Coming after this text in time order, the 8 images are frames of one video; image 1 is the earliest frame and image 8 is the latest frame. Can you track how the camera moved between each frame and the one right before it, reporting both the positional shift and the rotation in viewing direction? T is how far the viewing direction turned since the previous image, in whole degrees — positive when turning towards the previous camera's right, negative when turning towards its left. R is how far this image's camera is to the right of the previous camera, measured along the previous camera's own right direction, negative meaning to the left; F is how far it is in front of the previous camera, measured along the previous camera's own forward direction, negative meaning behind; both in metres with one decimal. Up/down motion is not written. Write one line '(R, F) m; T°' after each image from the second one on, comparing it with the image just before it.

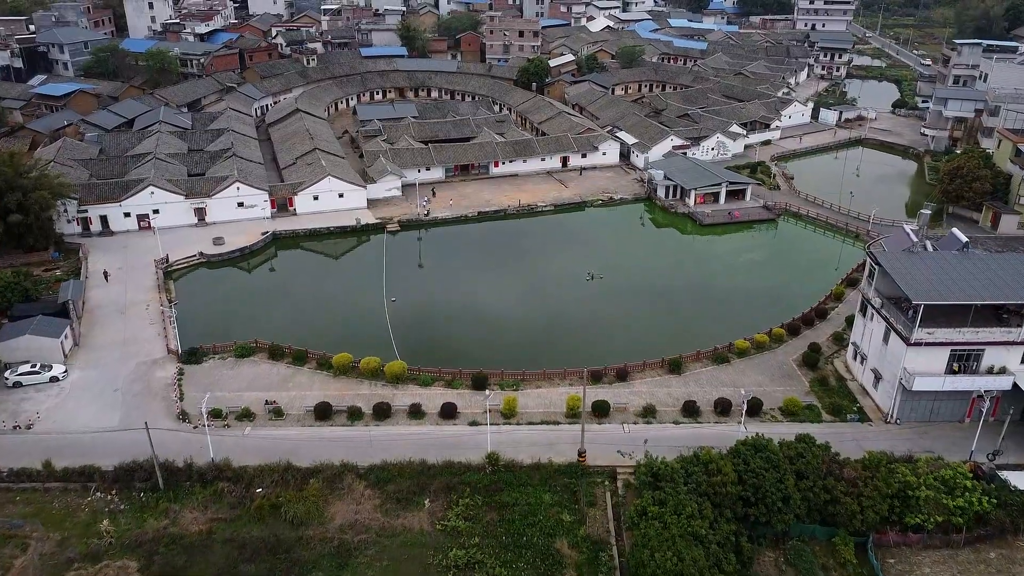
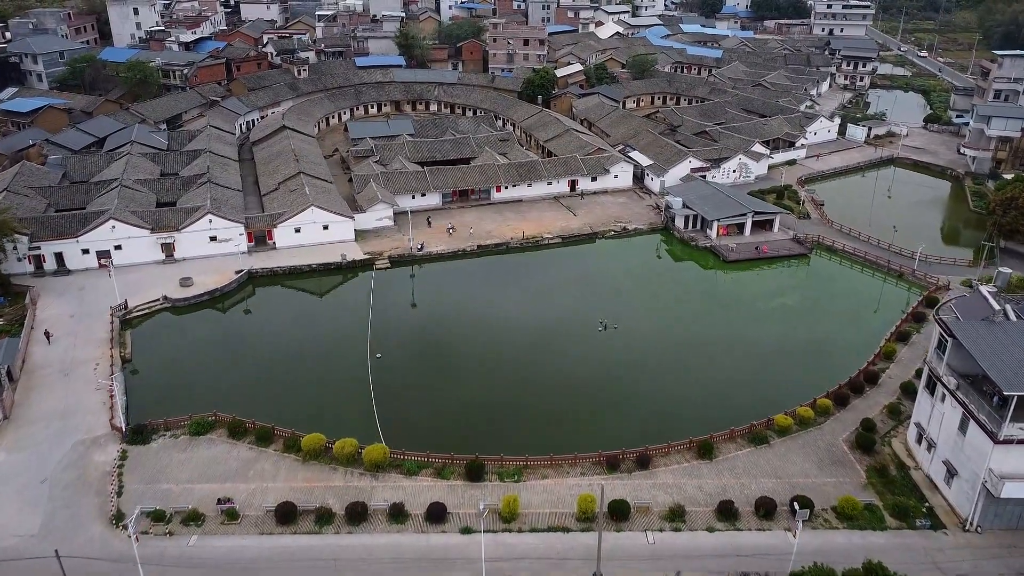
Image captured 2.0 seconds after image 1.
(+0.1, +3.4) m; 0°
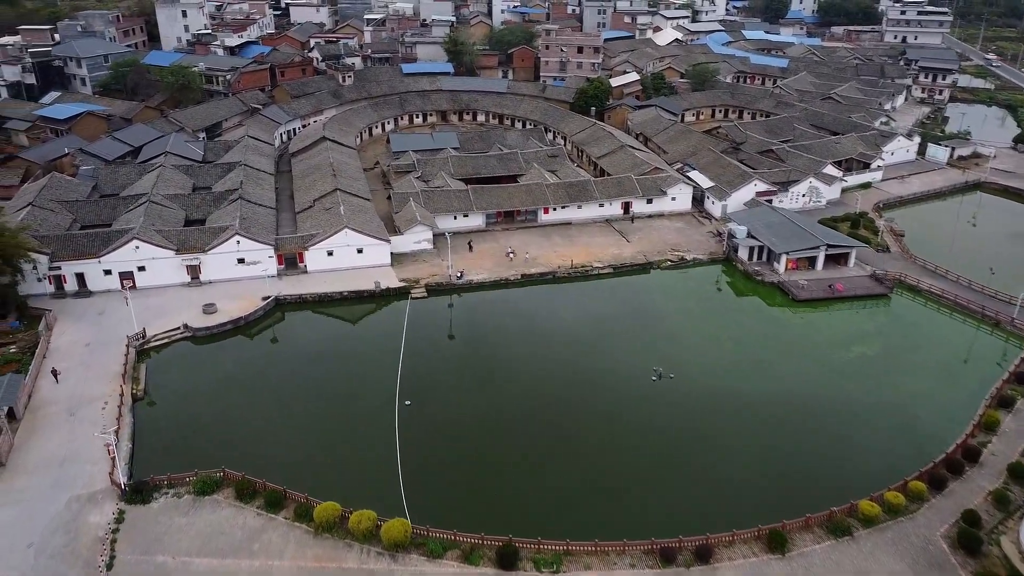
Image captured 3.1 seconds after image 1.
(0.0, +2.4) m; -3°
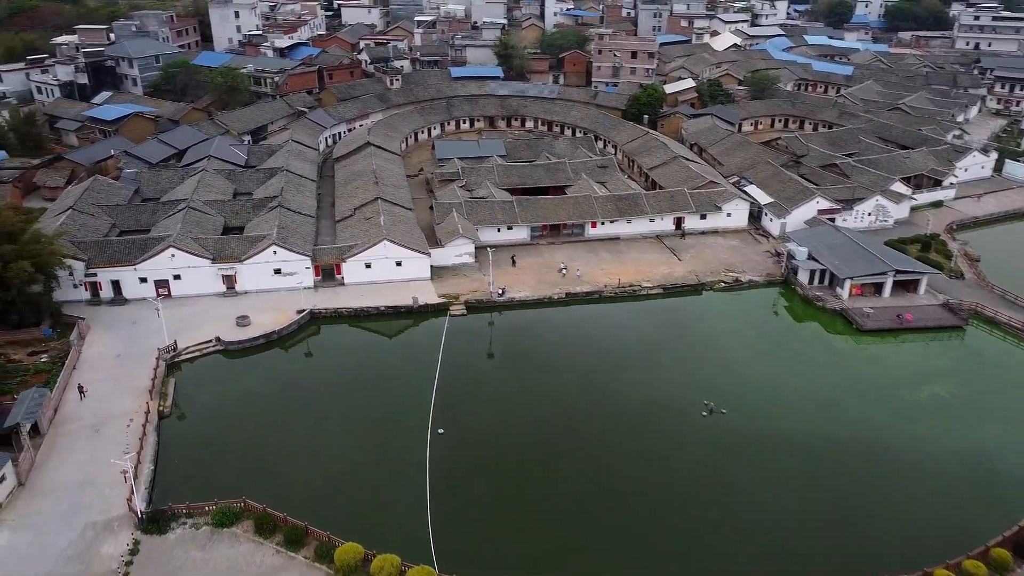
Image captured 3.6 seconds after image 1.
(+0.1, +1.3) m; -3°
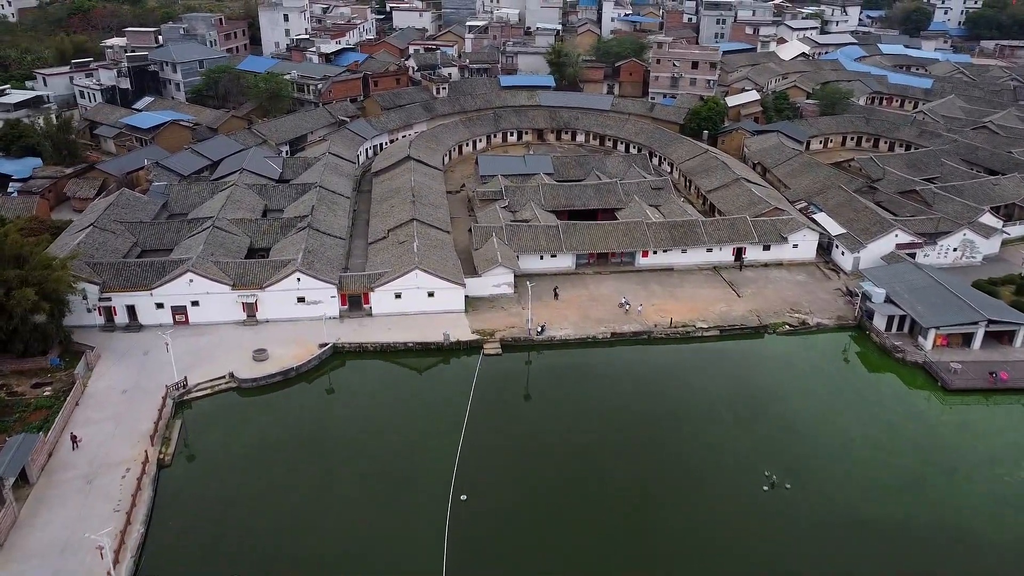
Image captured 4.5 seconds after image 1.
(+0.3, +2.3) m; -4°
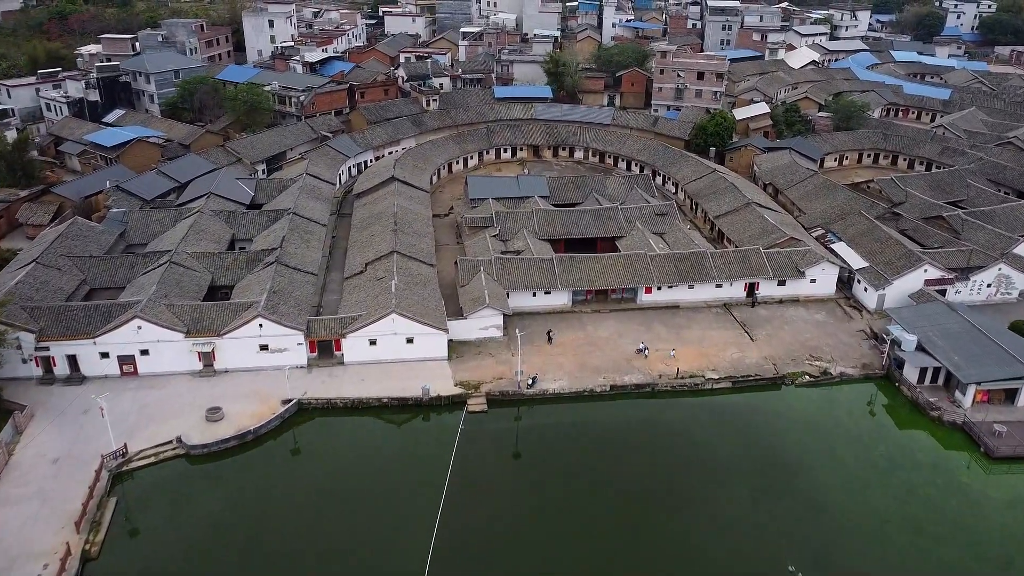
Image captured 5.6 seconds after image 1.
(+0.4, +2.7) m; 0°
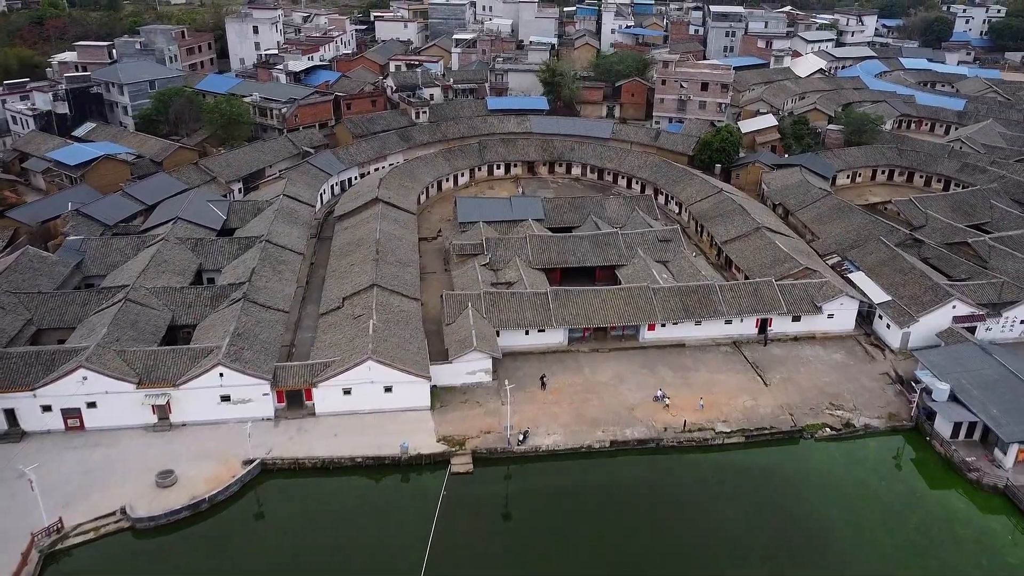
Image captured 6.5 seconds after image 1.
(+0.3, +2.3) m; 0°
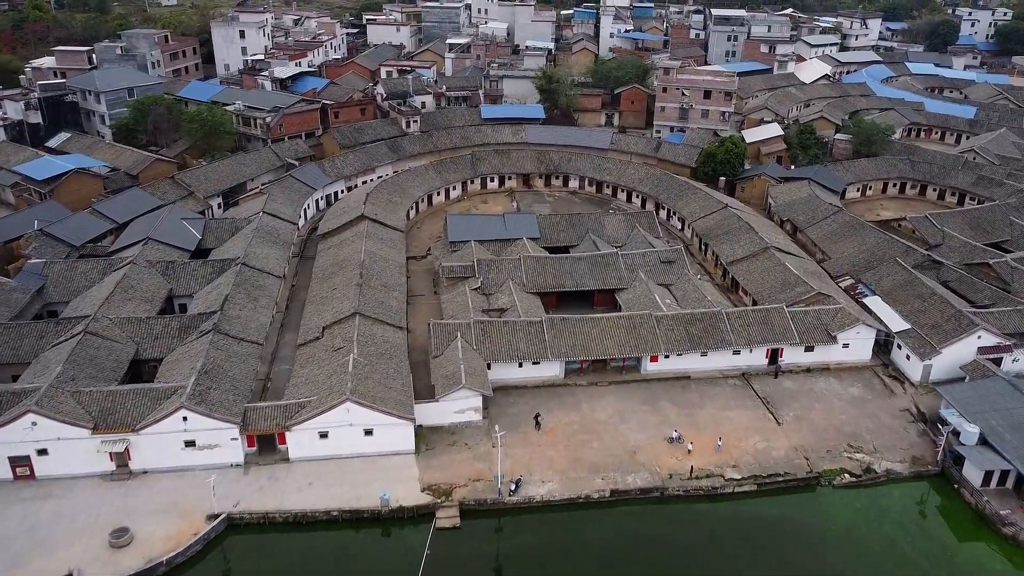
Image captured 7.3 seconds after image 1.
(+0.2, +1.7) m; 0°
